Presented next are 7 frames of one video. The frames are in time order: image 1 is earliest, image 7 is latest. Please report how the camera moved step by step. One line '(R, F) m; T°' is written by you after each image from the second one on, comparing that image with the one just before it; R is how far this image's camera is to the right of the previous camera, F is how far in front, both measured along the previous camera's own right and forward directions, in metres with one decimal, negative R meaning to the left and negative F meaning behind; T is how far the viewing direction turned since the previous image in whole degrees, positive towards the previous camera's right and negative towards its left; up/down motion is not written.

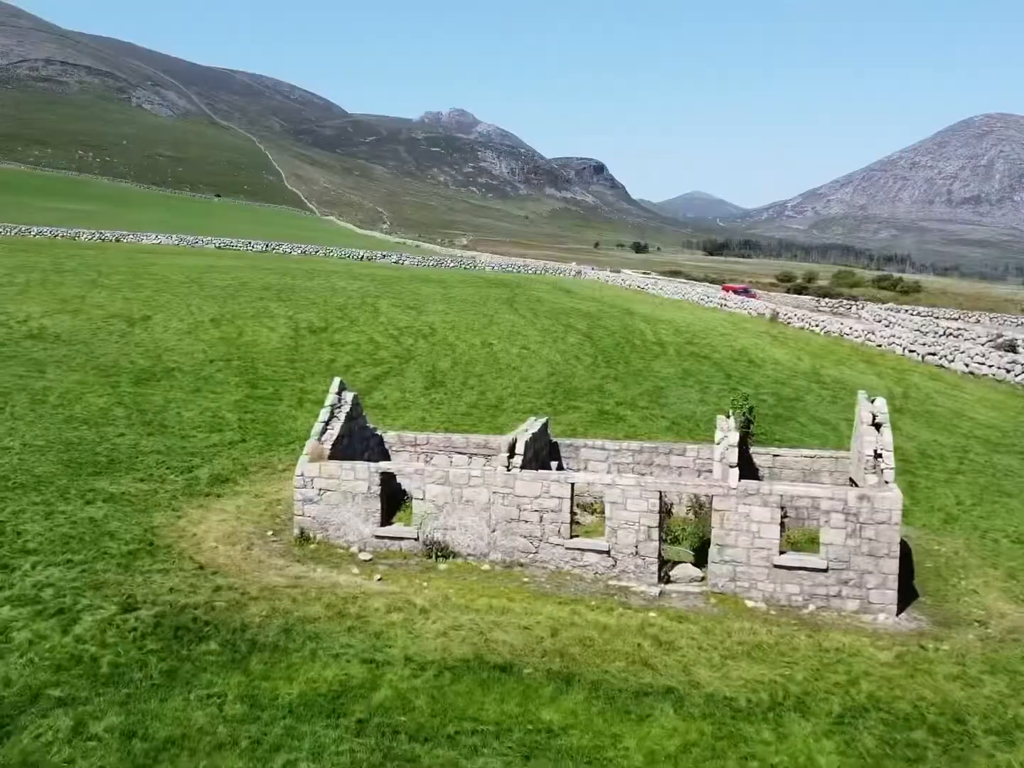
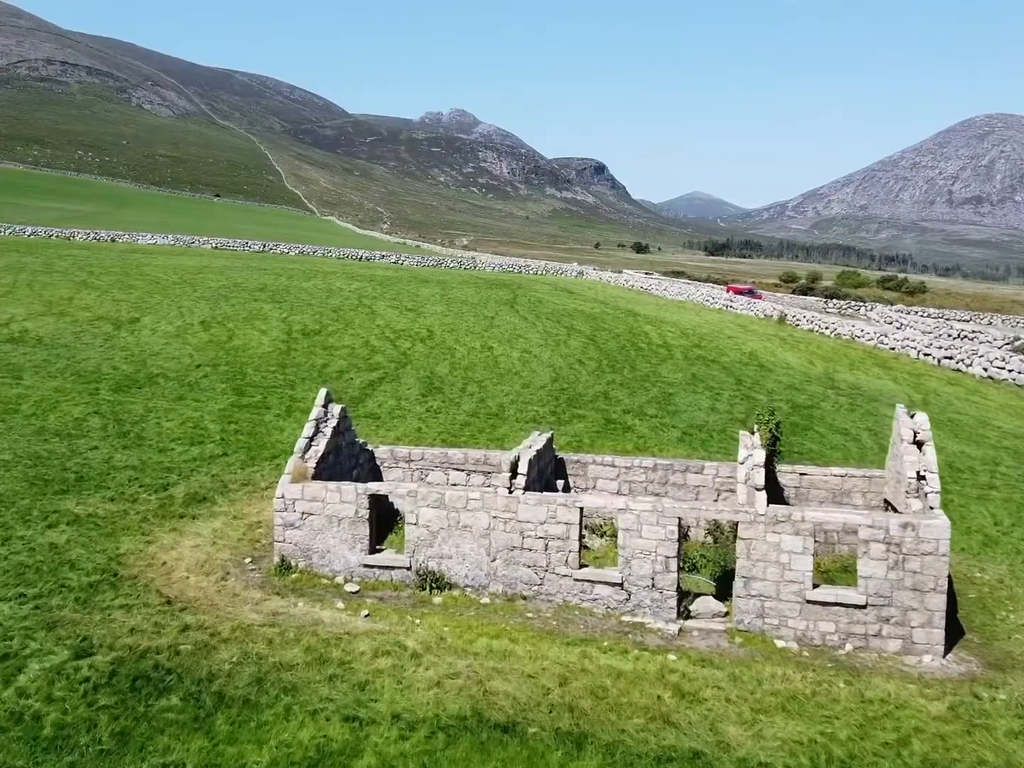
(0.0, +1.3) m; 0°
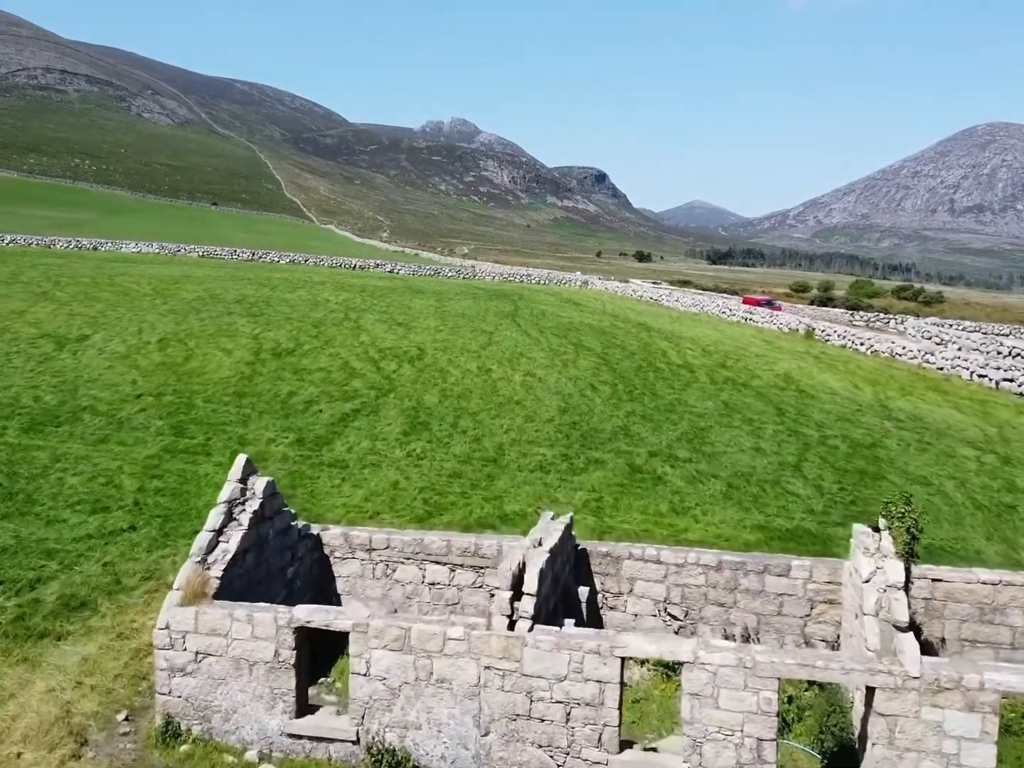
(0.0, +4.4) m; 0°
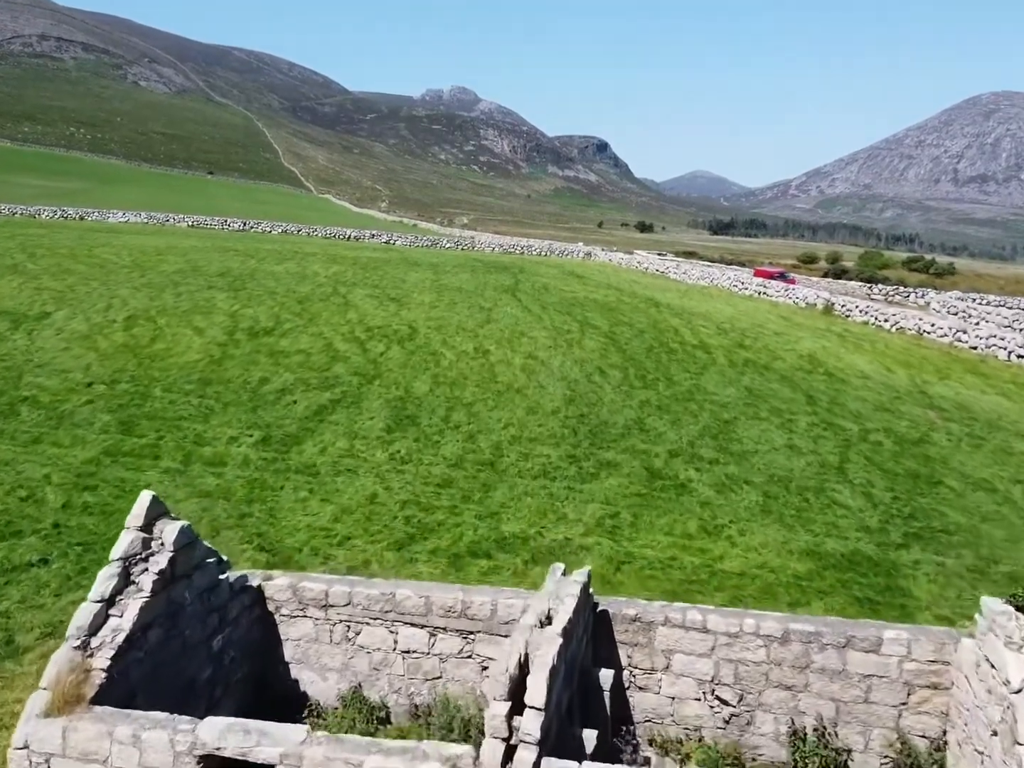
(0.0, +2.6) m; 0°
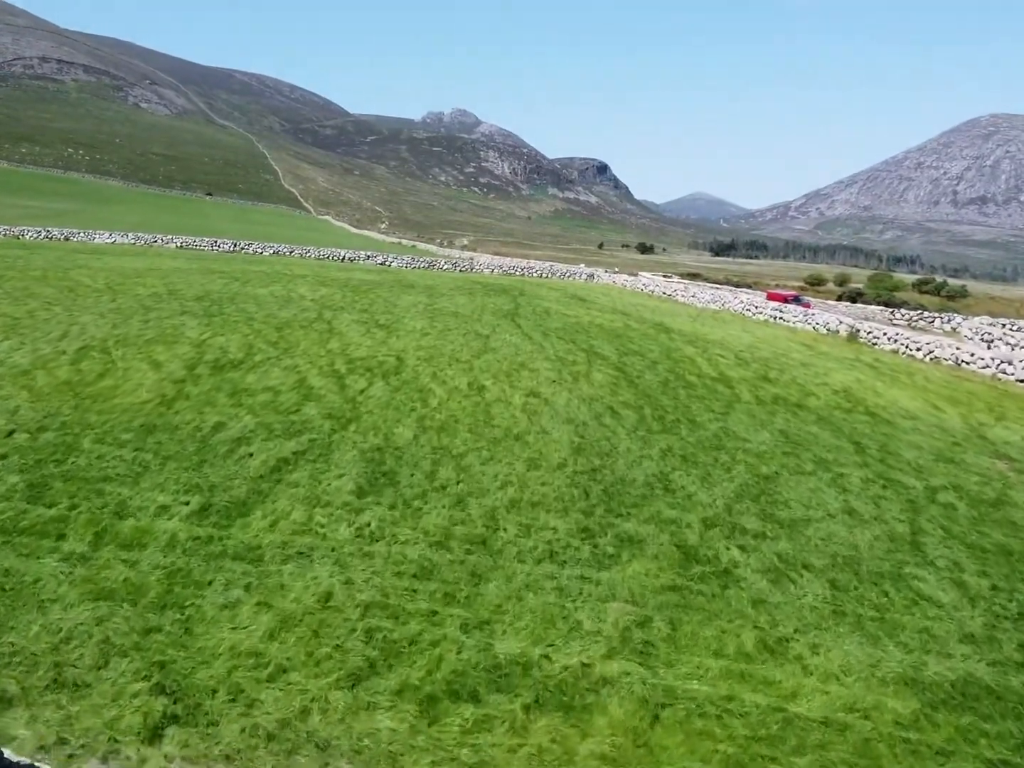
(0.0, +3.1) m; 0°
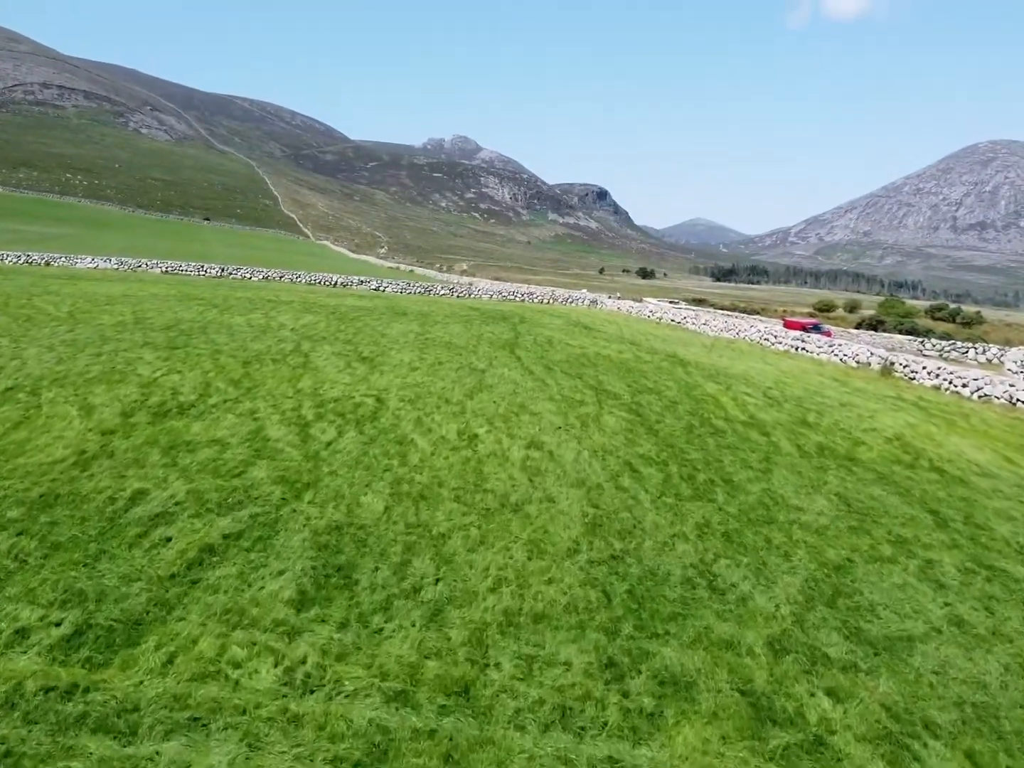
(0.0, +3.7) m; 0°
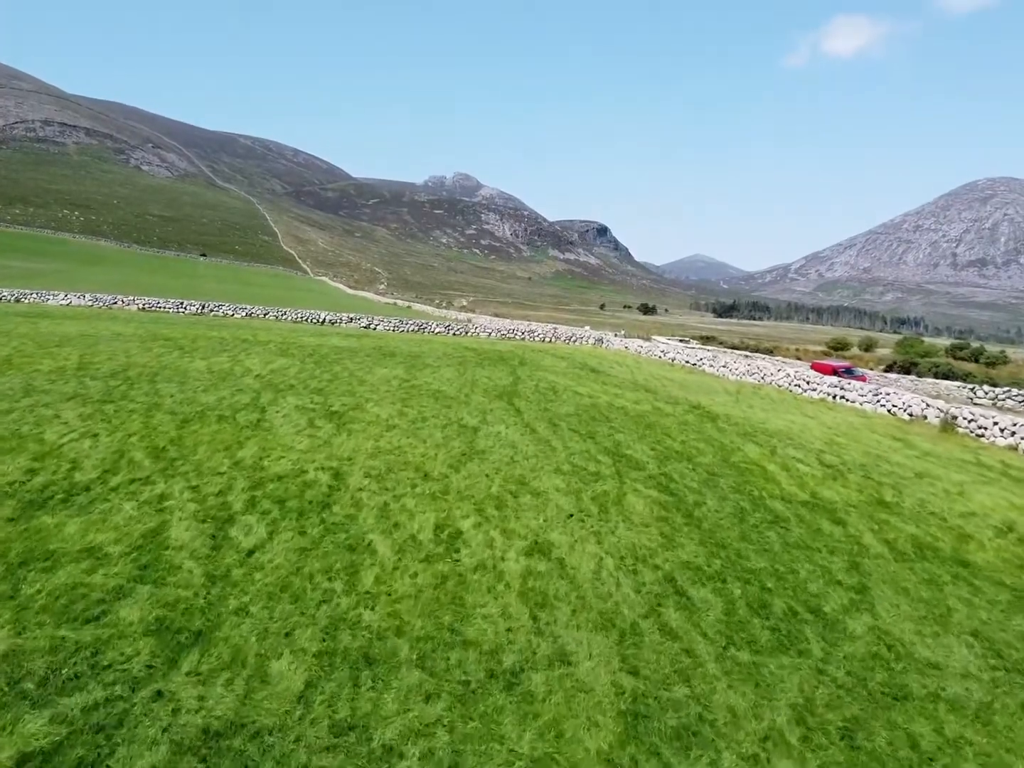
(+0.1, +5.0) m; 0°
